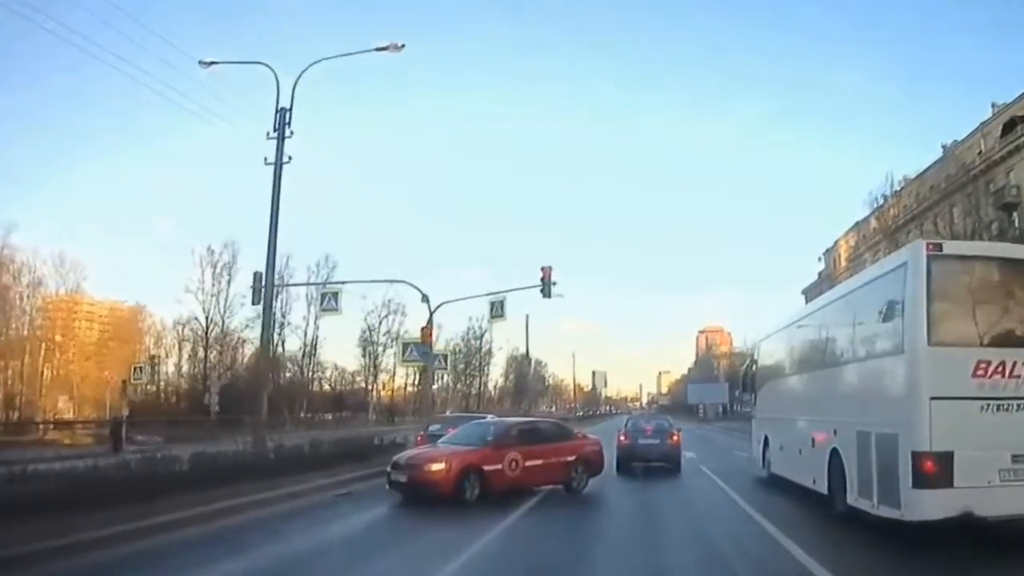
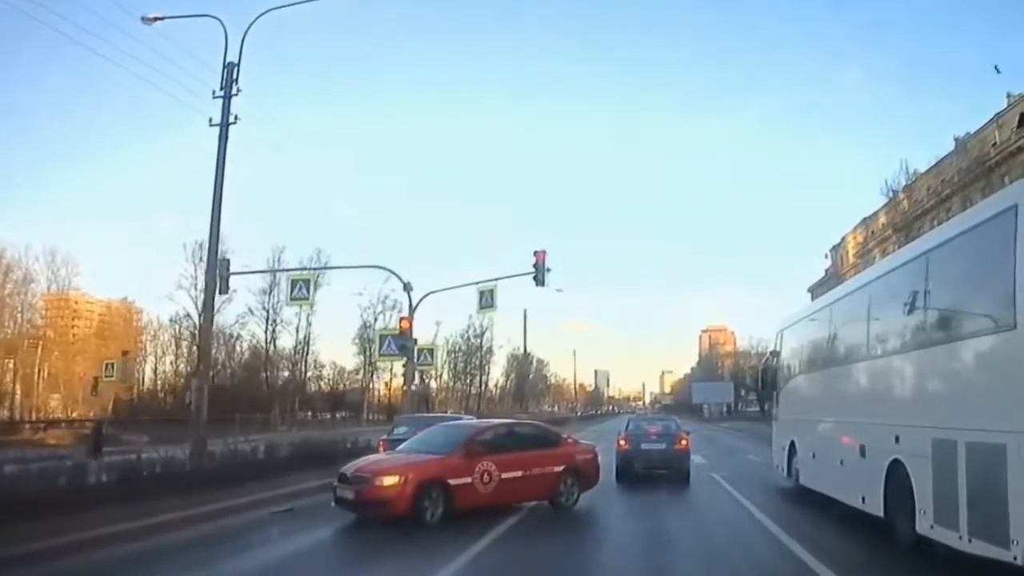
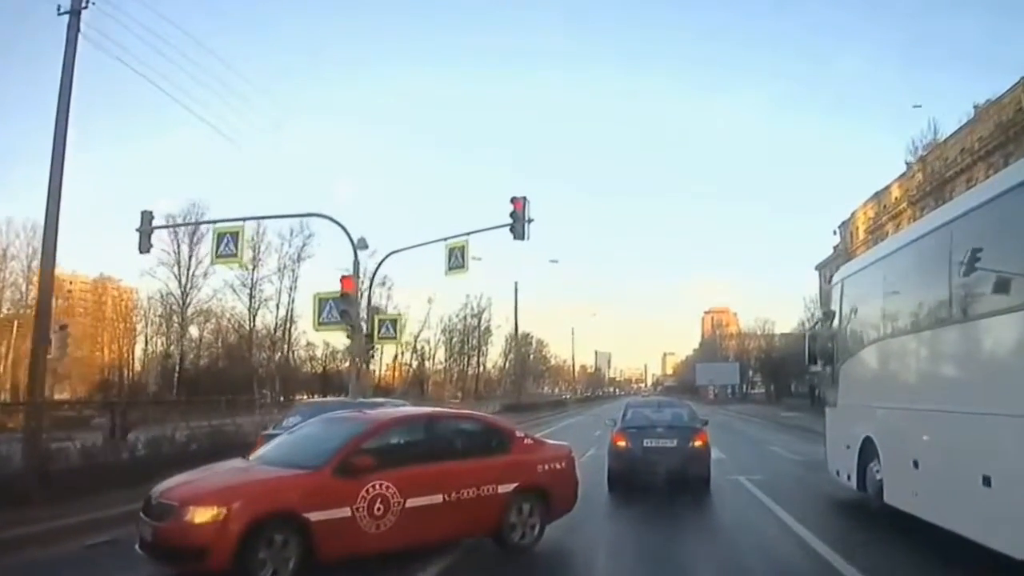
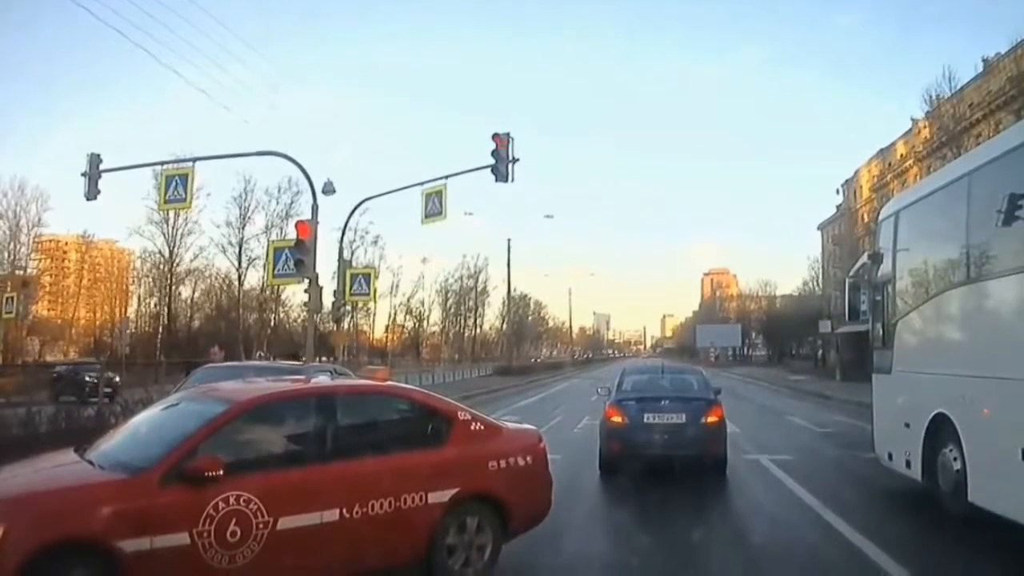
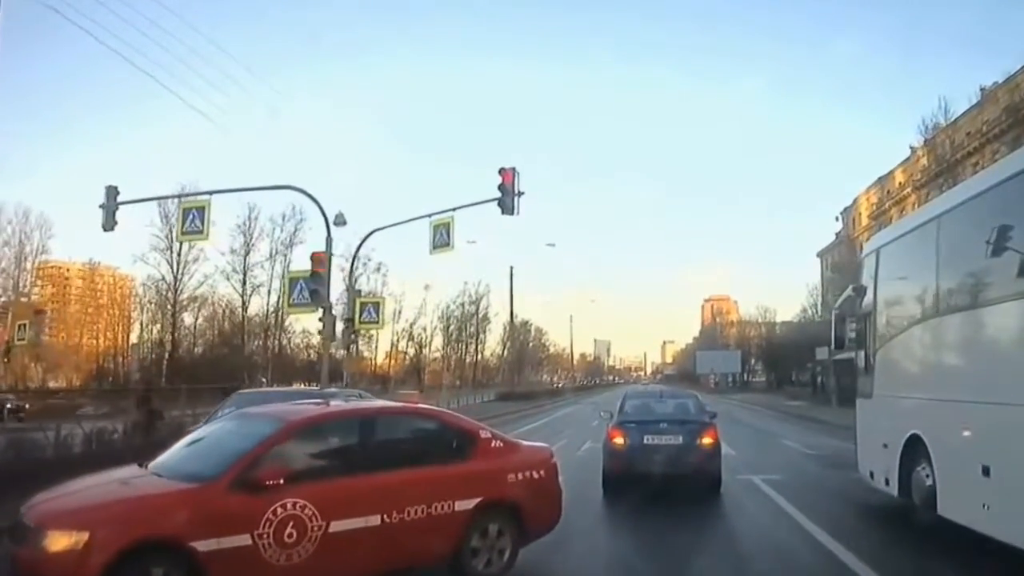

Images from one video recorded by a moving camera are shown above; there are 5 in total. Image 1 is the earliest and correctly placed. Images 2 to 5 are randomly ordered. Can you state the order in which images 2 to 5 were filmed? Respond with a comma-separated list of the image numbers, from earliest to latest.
2, 3, 5, 4
